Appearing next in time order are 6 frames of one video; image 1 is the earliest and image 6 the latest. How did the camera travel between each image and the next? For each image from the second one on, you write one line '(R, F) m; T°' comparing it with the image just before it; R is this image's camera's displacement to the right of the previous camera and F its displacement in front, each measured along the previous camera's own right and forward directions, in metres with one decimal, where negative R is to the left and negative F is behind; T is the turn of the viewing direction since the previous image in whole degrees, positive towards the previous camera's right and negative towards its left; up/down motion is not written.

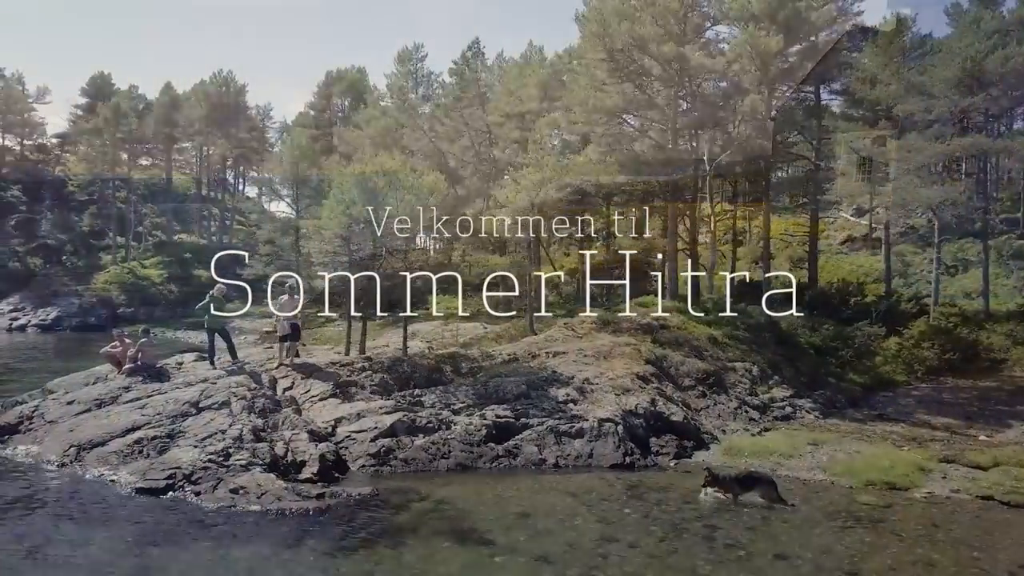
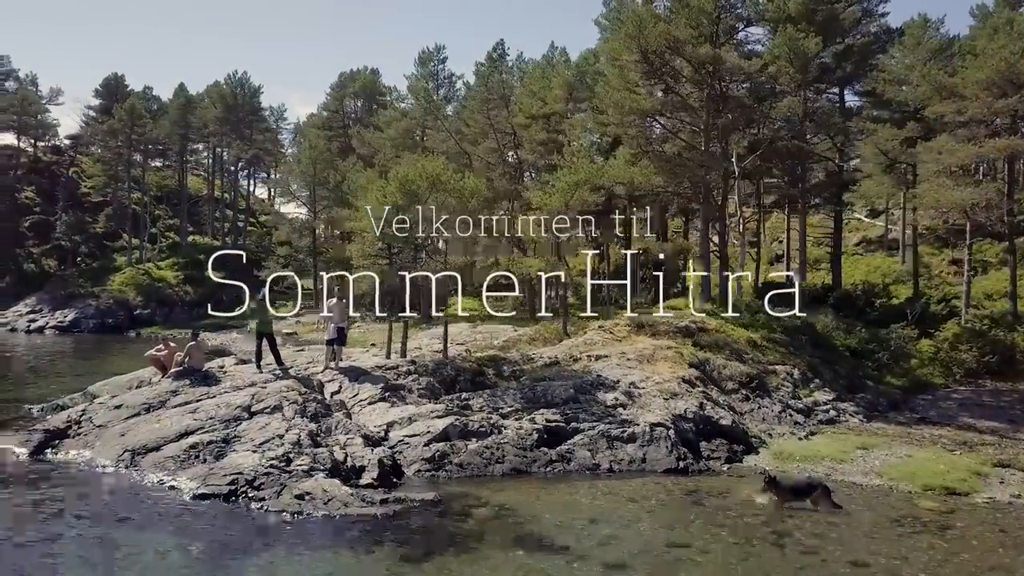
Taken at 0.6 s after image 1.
(-1.1, +0.1) m; 0°
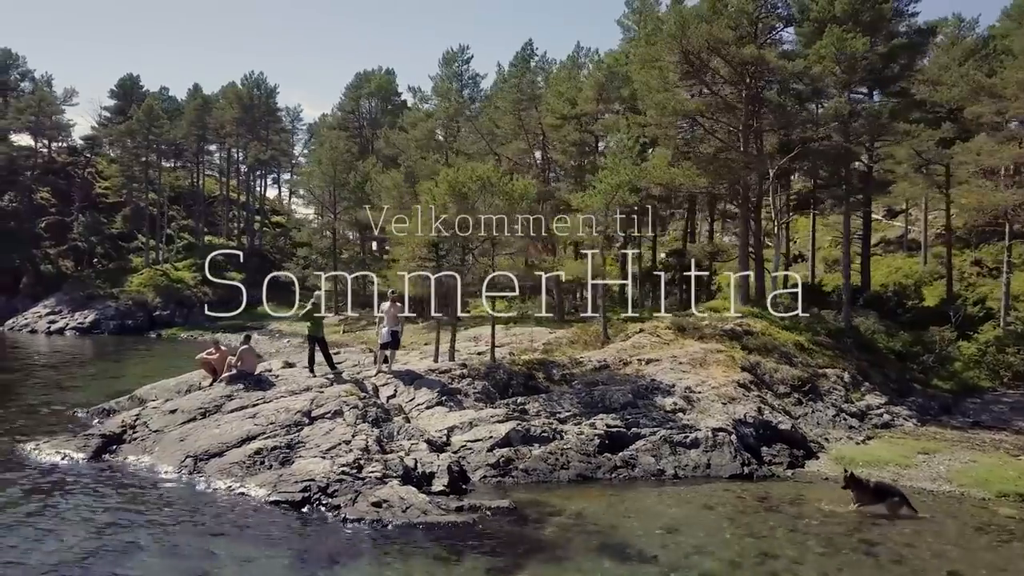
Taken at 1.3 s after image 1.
(-1.3, +0.2) m; 0°
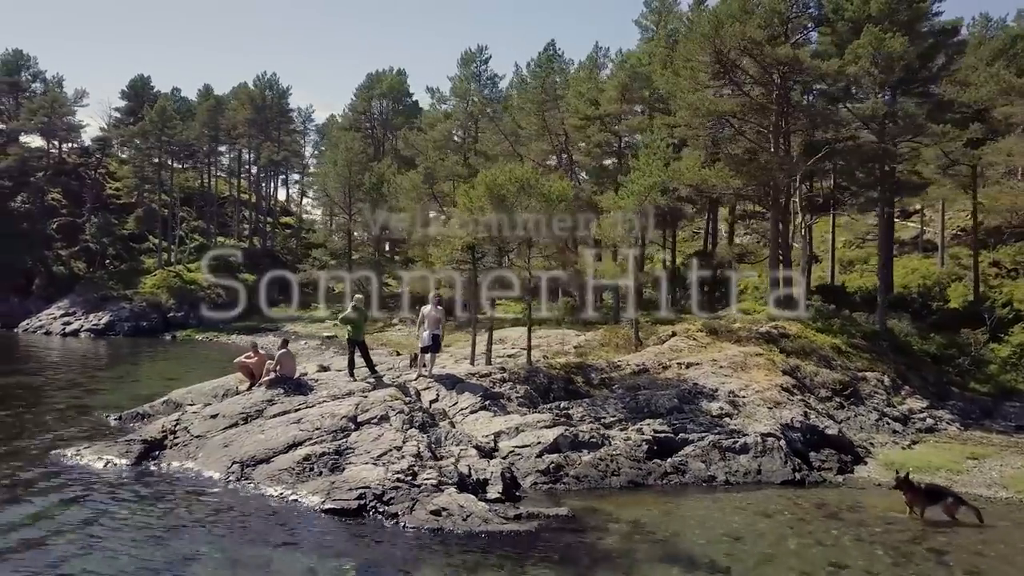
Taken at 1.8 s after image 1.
(-0.9, +0.2) m; 0°
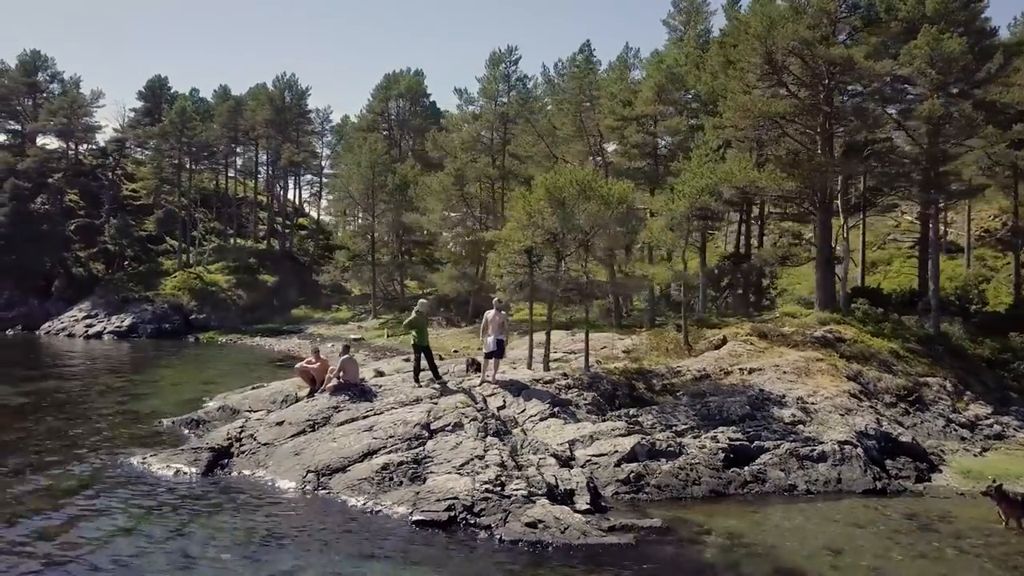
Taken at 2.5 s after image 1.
(-1.5, +0.3) m; 0°
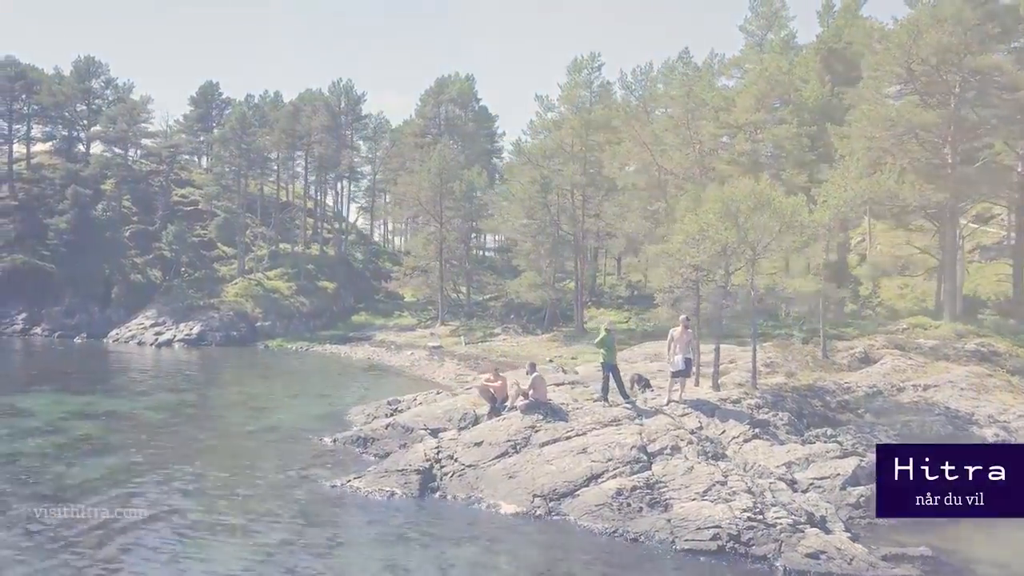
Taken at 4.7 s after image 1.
(-4.1, +0.3) m; 0°
